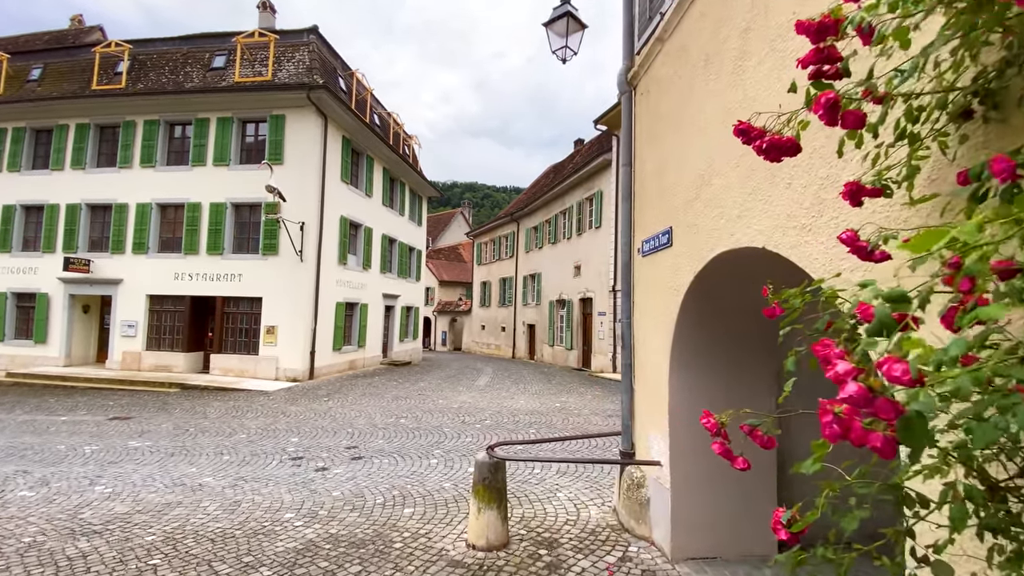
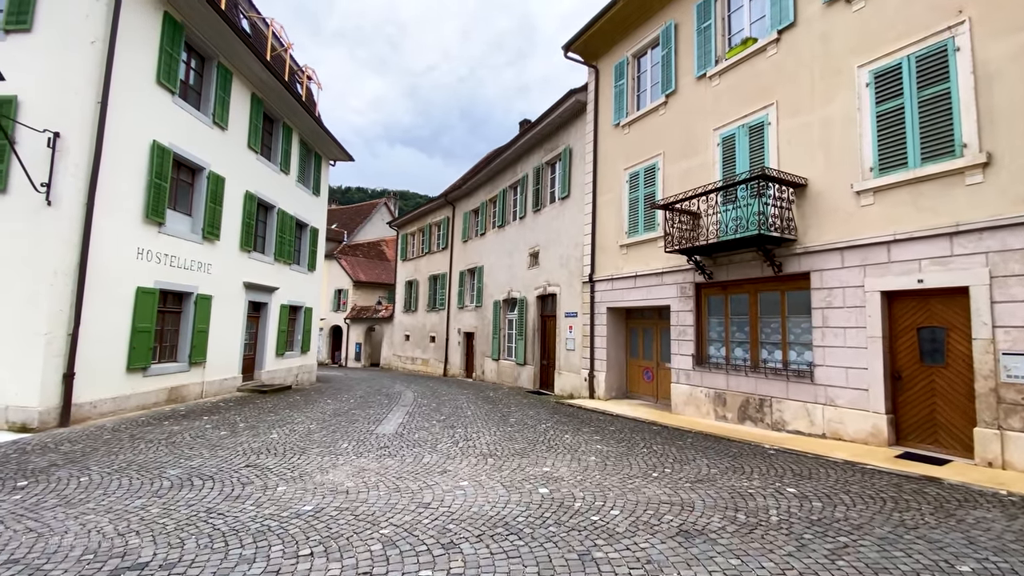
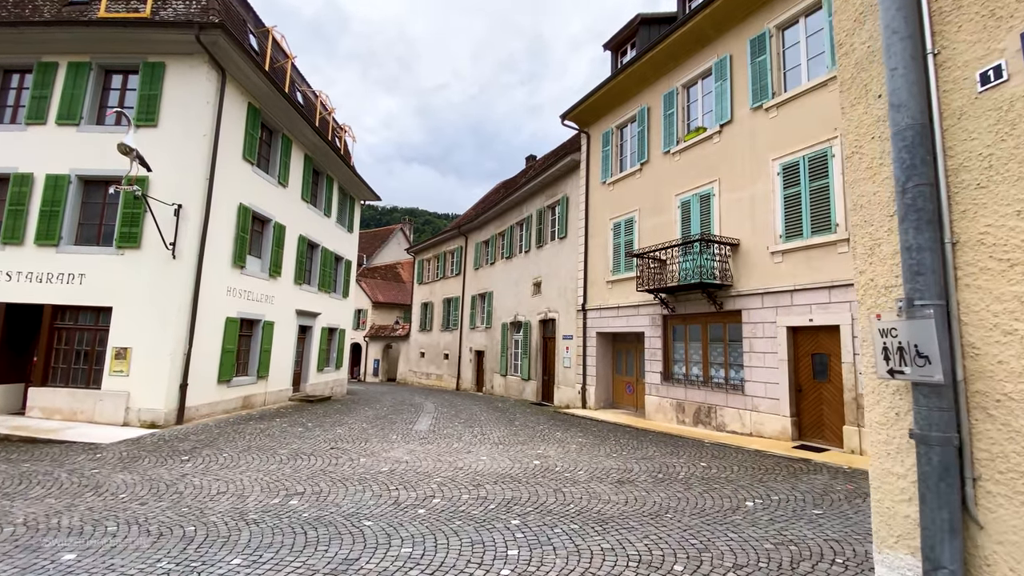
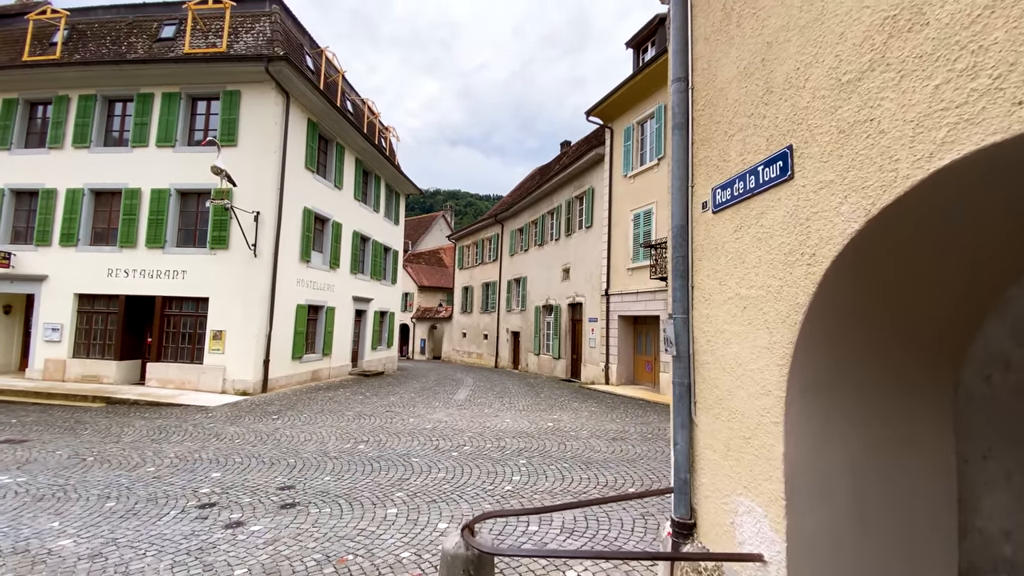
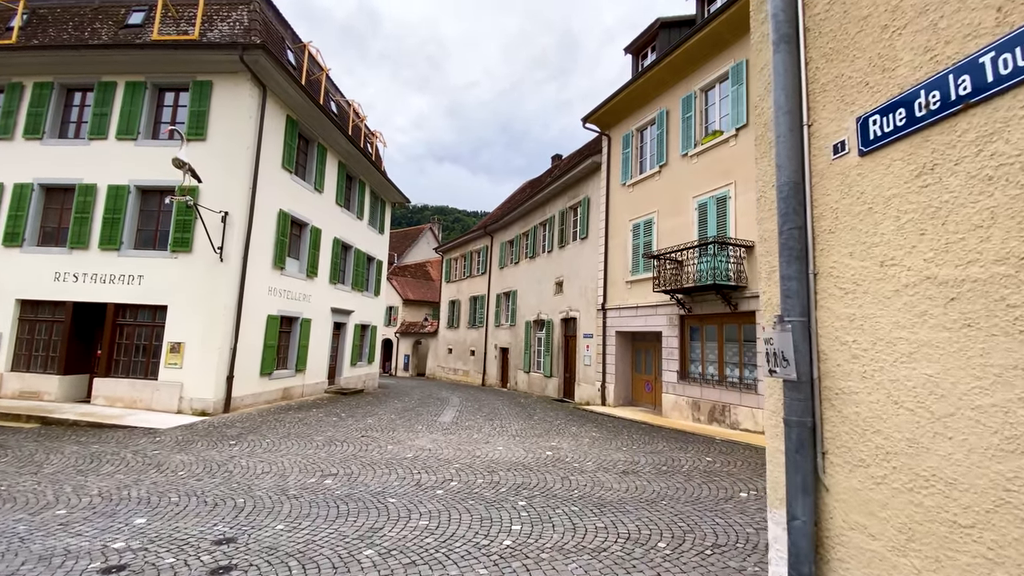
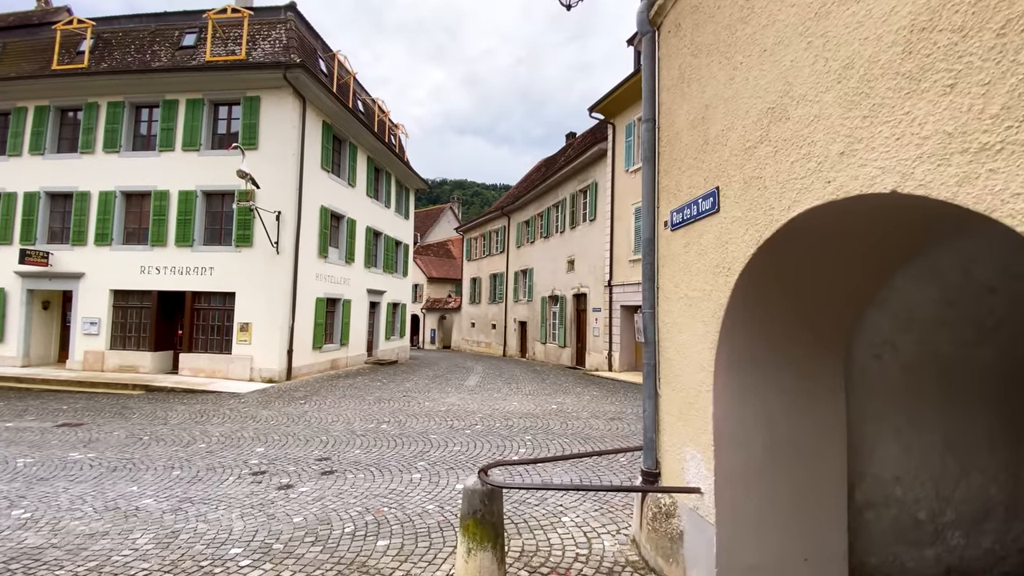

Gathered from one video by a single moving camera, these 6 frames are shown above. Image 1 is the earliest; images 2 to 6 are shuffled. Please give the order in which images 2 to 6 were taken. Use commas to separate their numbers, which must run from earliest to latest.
6, 4, 5, 3, 2
